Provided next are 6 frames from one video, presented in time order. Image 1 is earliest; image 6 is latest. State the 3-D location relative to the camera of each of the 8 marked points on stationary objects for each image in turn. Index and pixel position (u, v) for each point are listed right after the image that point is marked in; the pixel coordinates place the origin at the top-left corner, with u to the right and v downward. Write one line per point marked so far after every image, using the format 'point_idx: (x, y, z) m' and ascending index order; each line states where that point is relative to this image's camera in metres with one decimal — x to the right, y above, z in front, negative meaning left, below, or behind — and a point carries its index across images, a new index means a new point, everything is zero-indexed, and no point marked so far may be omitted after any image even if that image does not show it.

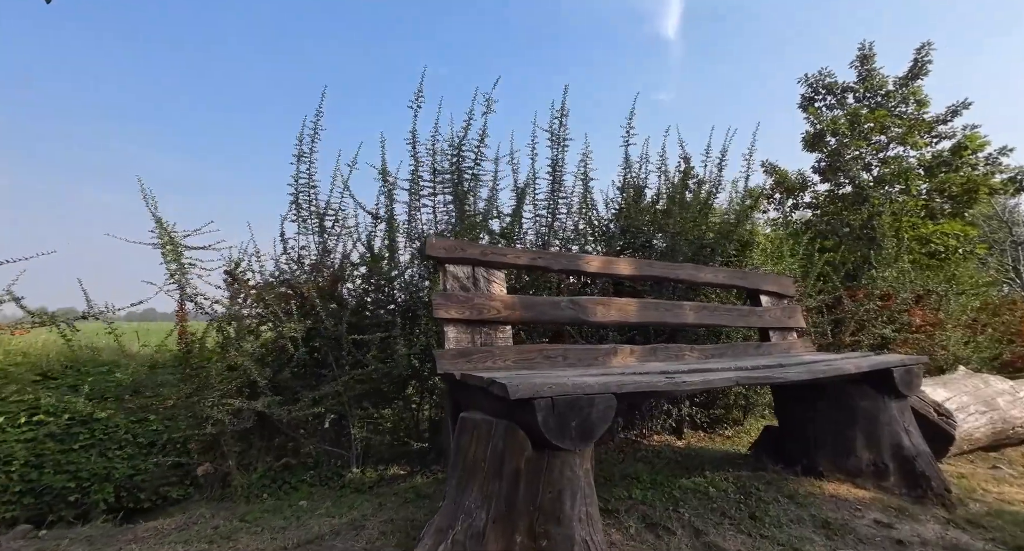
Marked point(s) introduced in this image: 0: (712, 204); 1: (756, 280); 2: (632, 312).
0: (+2.5, +0.9, +6.4) m
1: (+2.4, -0.1, +4.9) m
2: (+0.9, -0.3, +3.9) m
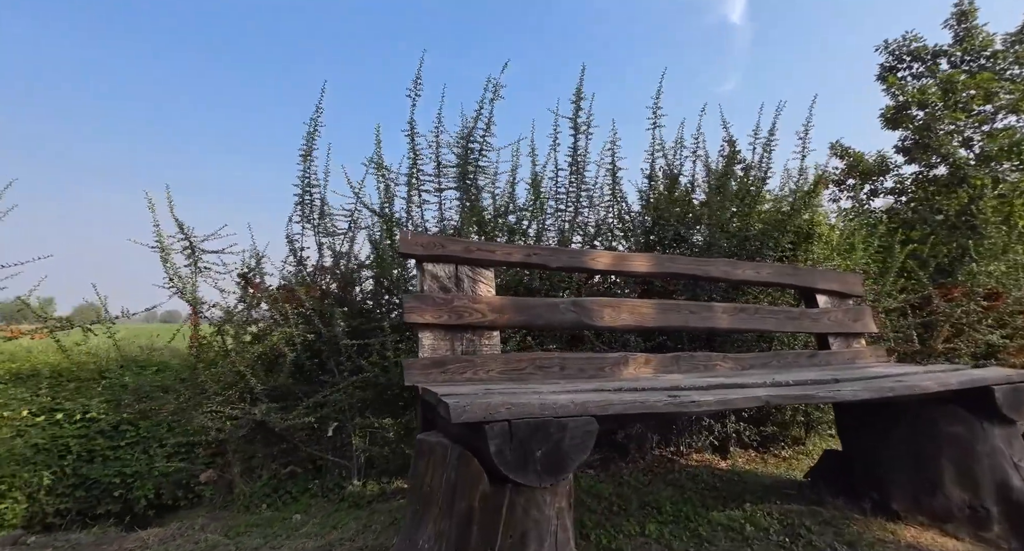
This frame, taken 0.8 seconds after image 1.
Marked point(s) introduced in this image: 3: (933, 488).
0: (+2.8, +0.9, +5.6) m
1: (+2.5, 0.0, +4.2) m
2: (+0.9, -0.3, +3.4) m
3: (+2.7, -1.3, +3.2) m
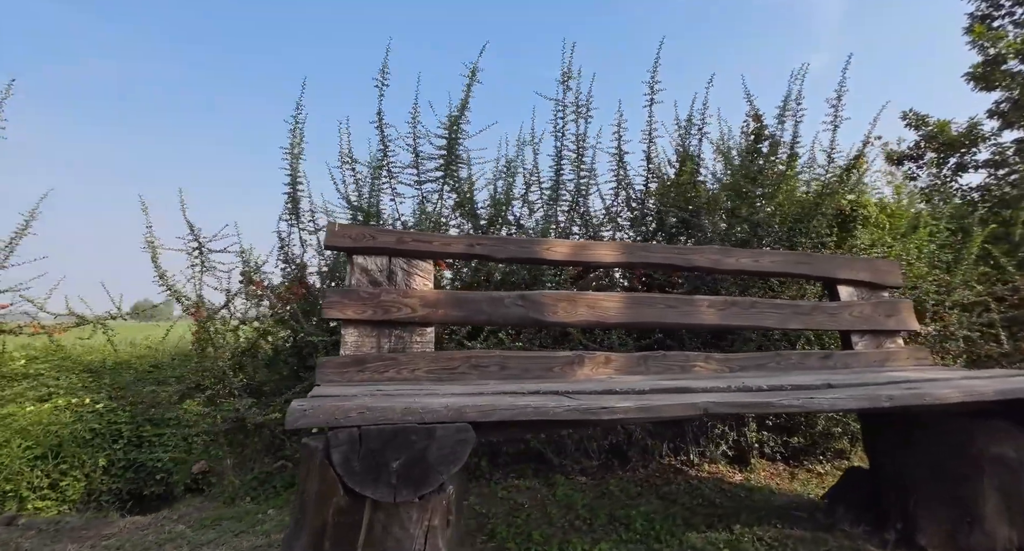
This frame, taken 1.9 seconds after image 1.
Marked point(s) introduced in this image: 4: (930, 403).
0: (+2.8, +1.0, +5.0) m
1: (+2.3, +0.1, +3.6) m
2: (+0.6, -0.2, +3.1) m
3: (+2.4, -1.3, +2.6) m
4: (+1.9, -0.6, +2.3) m
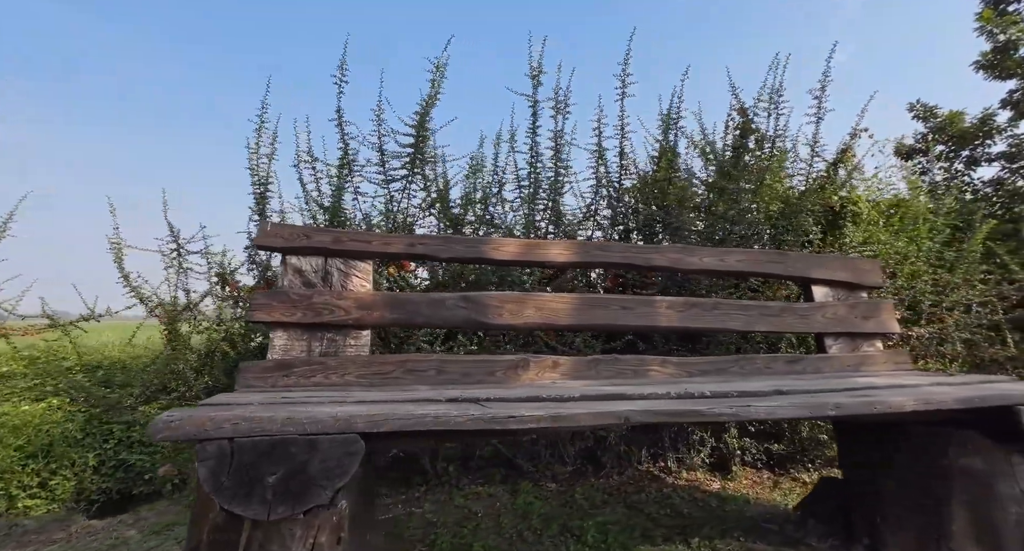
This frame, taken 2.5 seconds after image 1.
0: (+2.5, +1.0, +4.8) m
1: (+2.0, +0.1, +3.4) m
2: (+0.3, -0.2, +2.9) m
3: (+2.0, -1.2, +2.4) m
4: (+1.6, -0.6, +2.2) m
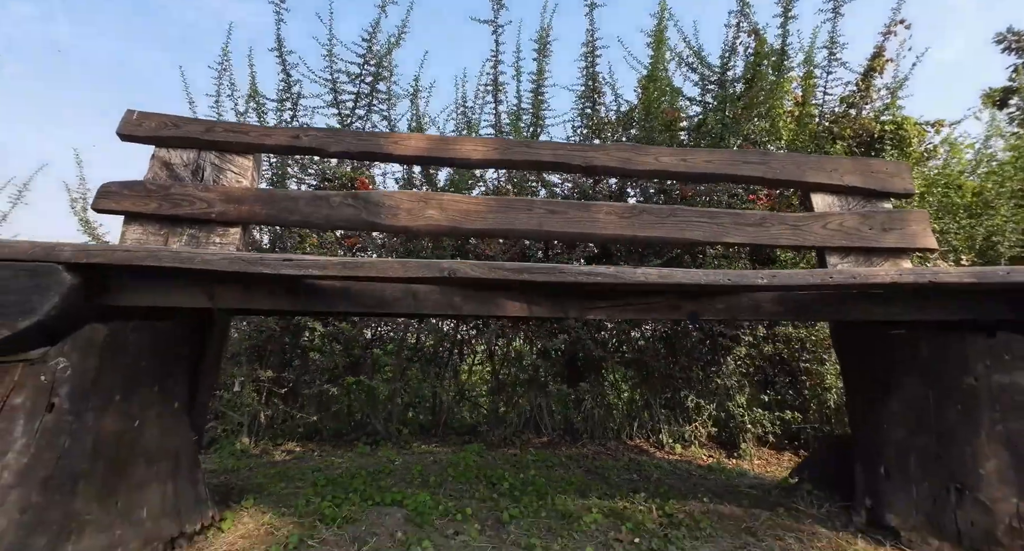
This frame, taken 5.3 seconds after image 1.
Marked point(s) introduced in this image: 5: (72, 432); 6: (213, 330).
0: (+2.2, +1.5, +4.0) m
1: (+1.5, +0.6, +2.7) m
2: (-0.2, +0.3, +2.4) m
3: (+1.4, -0.7, +1.6) m
4: (+1.0, 0.0, +1.5) m
5: (-1.2, -0.4, +1.4) m
6: (-1.1, -0.2, +1.9) m
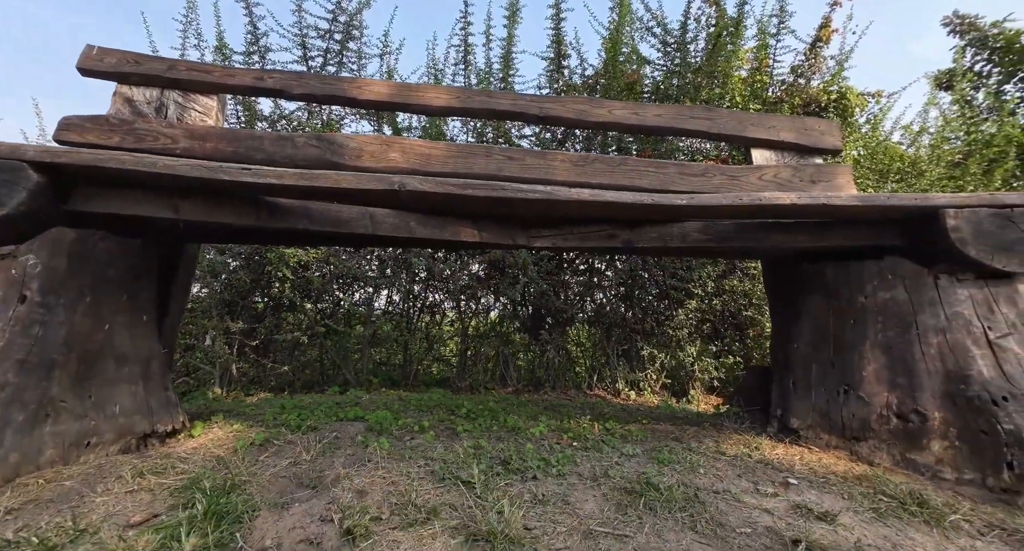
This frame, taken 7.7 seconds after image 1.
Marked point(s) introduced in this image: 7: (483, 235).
0: (+2.0, +1.9, +4.2) m
1: (+1.3, +0.9, +2.9) m
2: (-0.4, +0.6, +2.6) m
3: (+1.3, -0.4, +1.9) m
4: (+0.8, +0.2, +1.7) m
5: (-1.4, -0.1, +1.5) m
6: (-1.3, +0.1, +2.0) m
7: (-0.1, +0.2, +1.9) m
